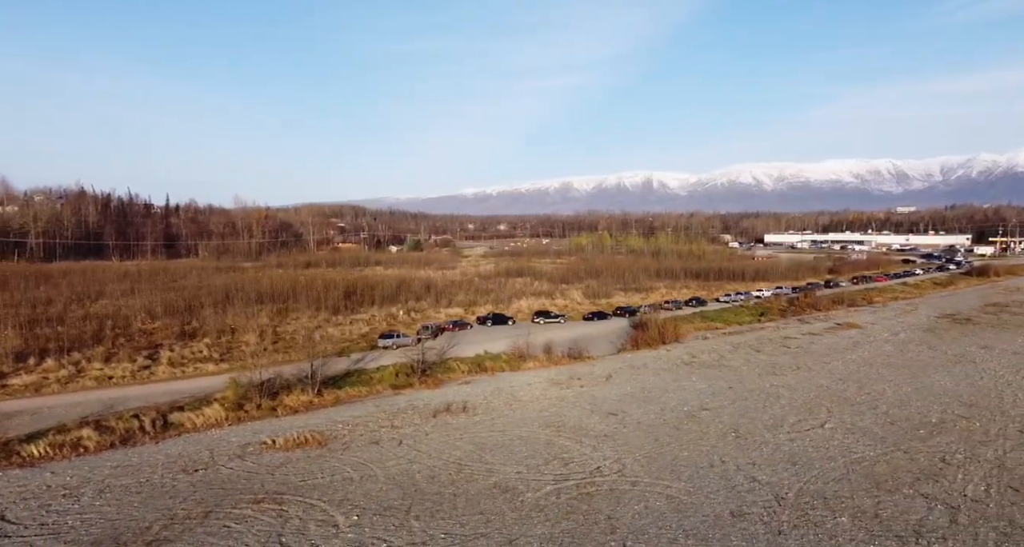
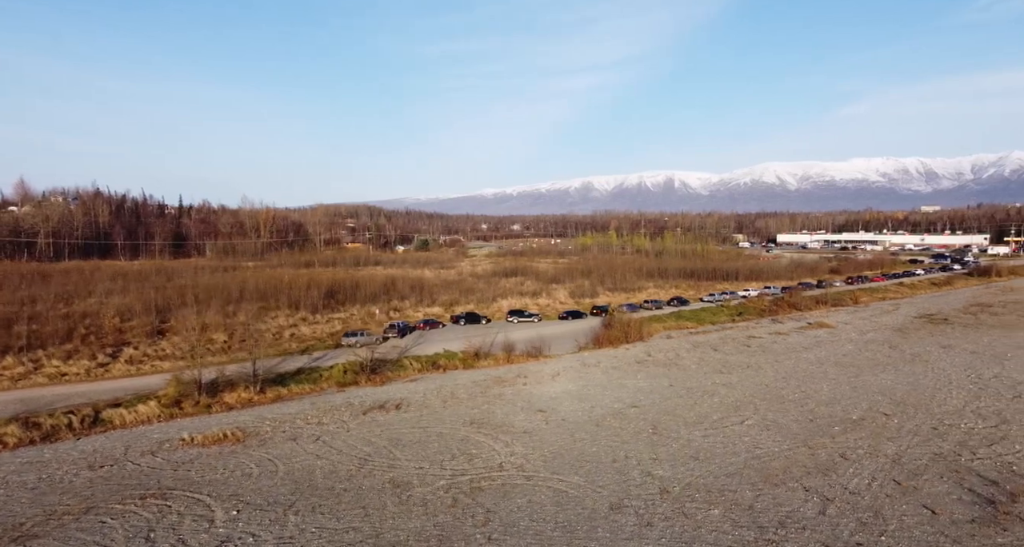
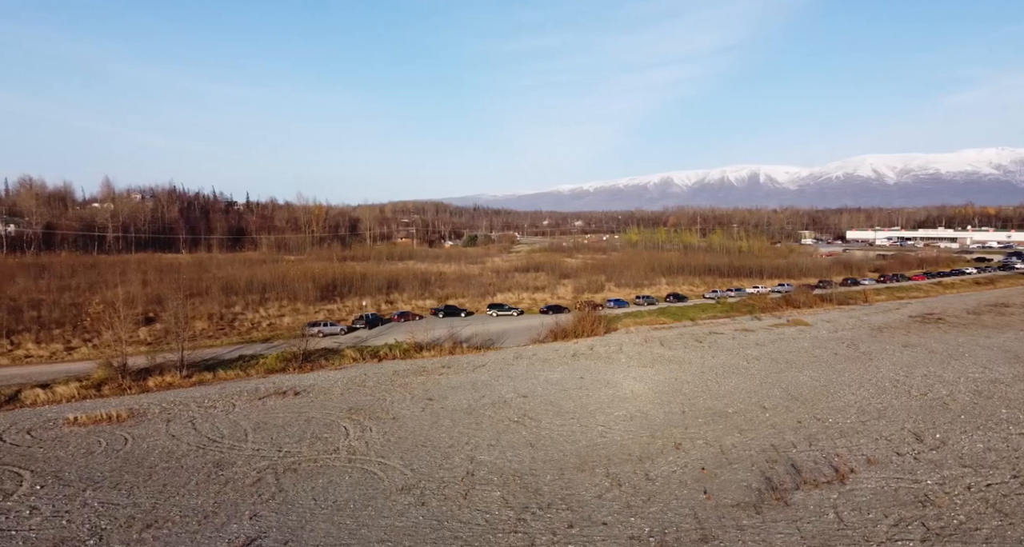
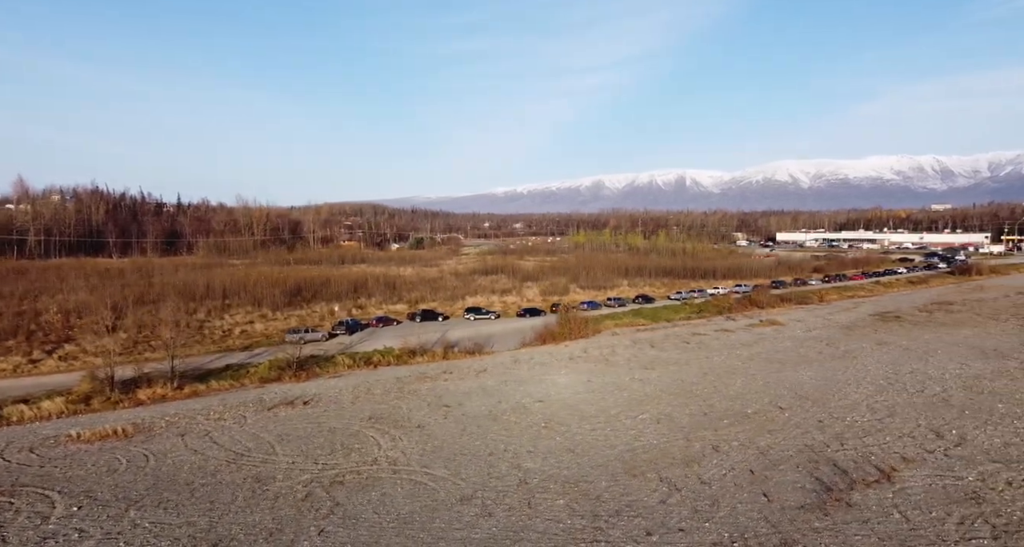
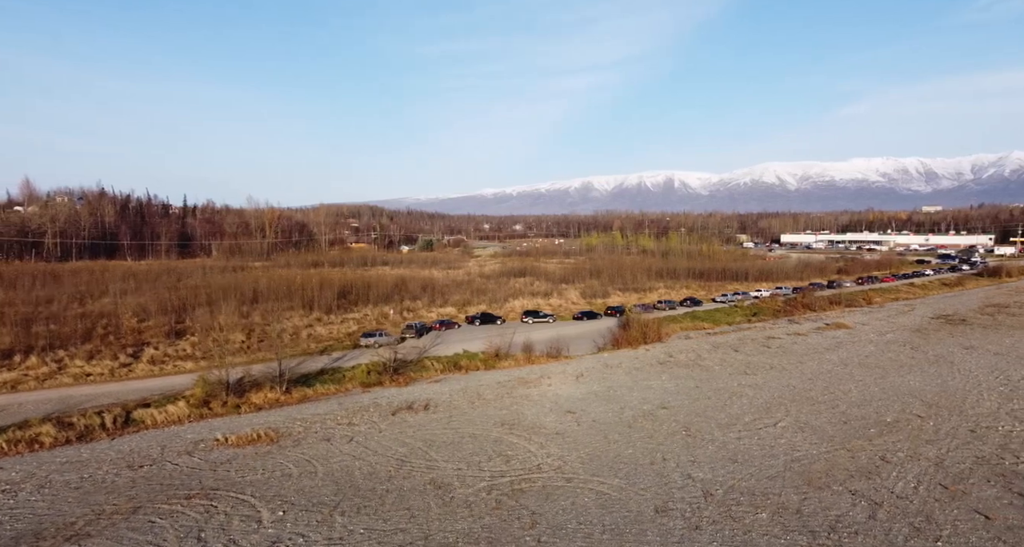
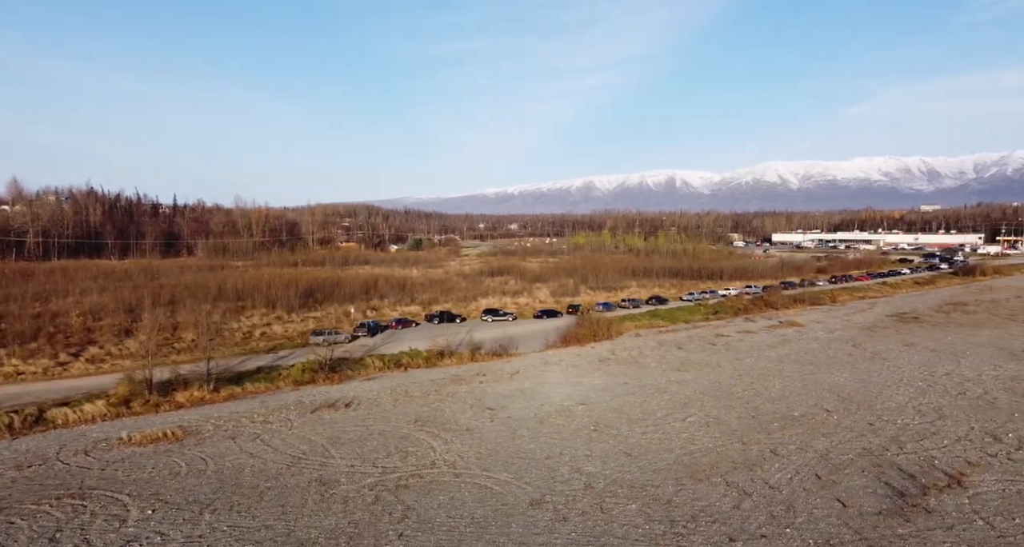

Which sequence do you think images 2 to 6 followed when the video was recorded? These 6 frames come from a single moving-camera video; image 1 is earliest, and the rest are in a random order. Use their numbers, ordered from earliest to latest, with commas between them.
5, 2, 6, 4, 3
